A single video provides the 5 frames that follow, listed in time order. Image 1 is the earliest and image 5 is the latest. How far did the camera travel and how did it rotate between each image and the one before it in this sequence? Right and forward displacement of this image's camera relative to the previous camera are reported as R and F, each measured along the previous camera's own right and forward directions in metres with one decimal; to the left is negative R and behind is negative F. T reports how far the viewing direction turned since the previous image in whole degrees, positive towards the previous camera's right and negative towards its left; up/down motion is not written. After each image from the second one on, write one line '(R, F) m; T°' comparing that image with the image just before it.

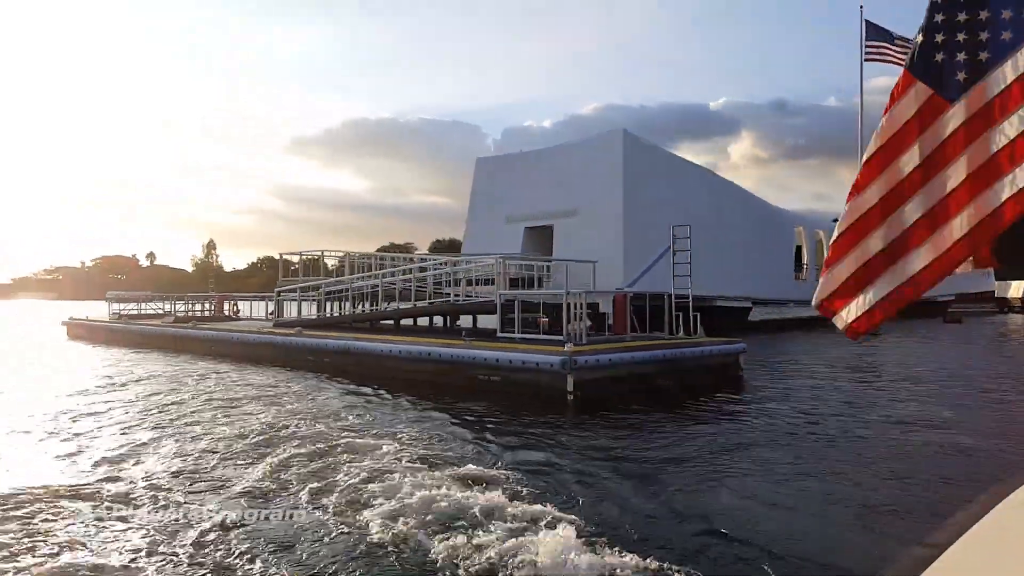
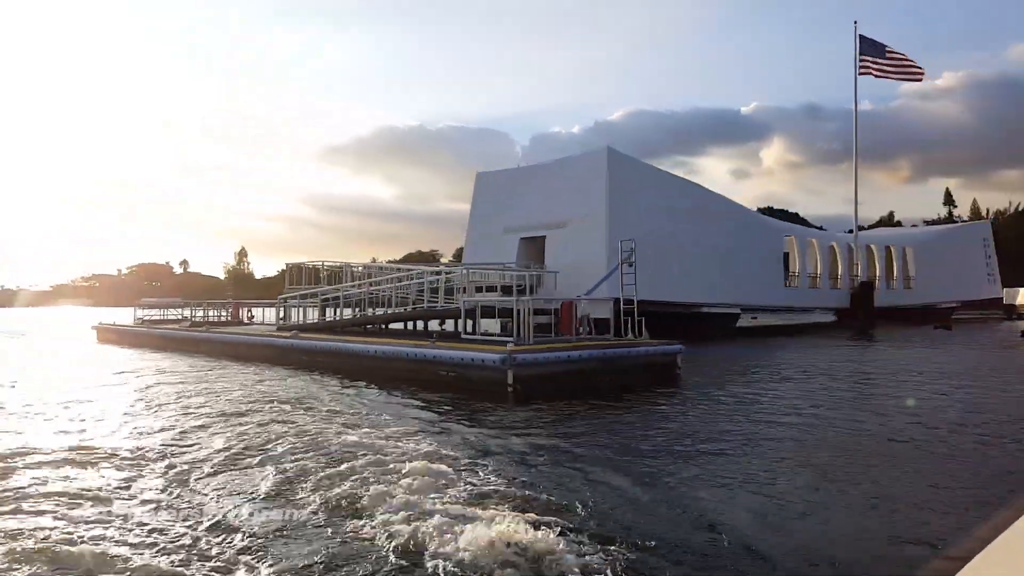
(+0.8, -1.0) m; -2°
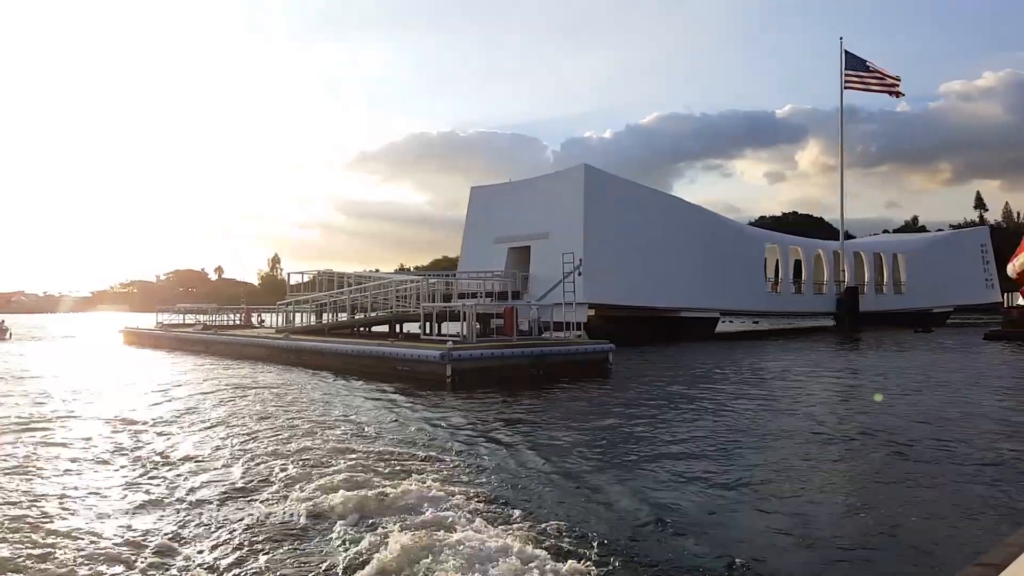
(+1.1, -1.3) m; -2°
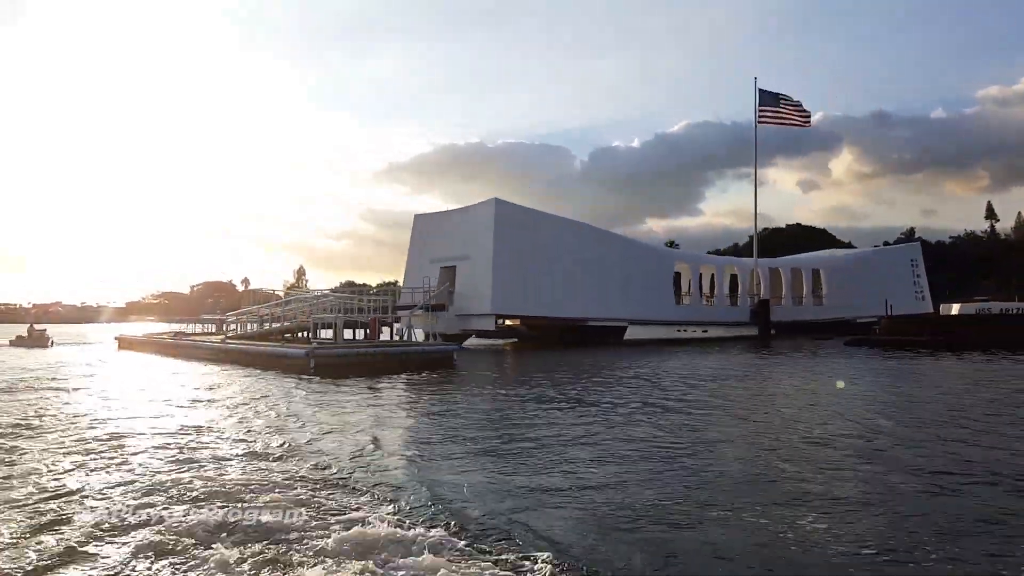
(+2.9, -3.1) m; -2°
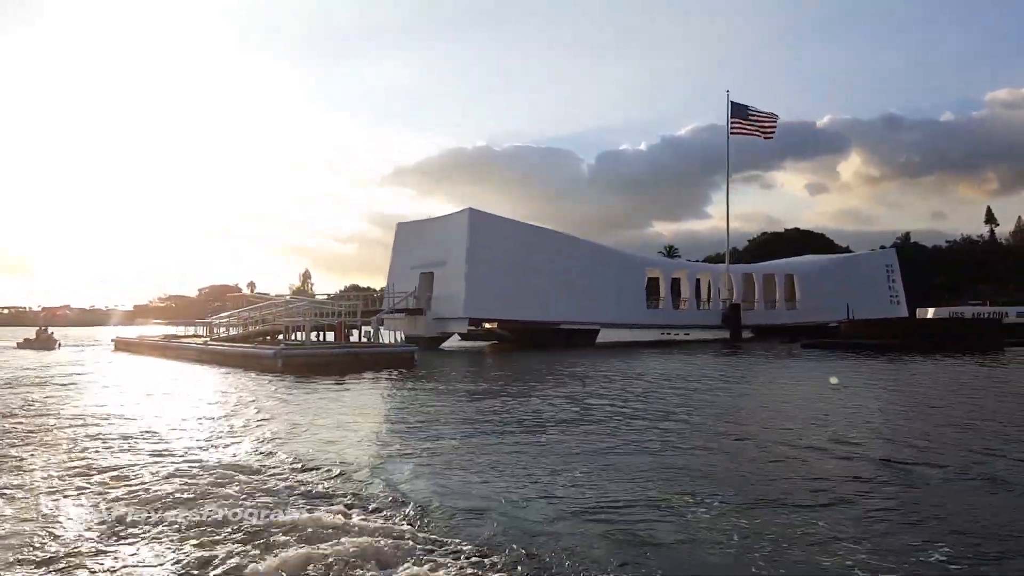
(+1.0, -1.1) m; 0°
